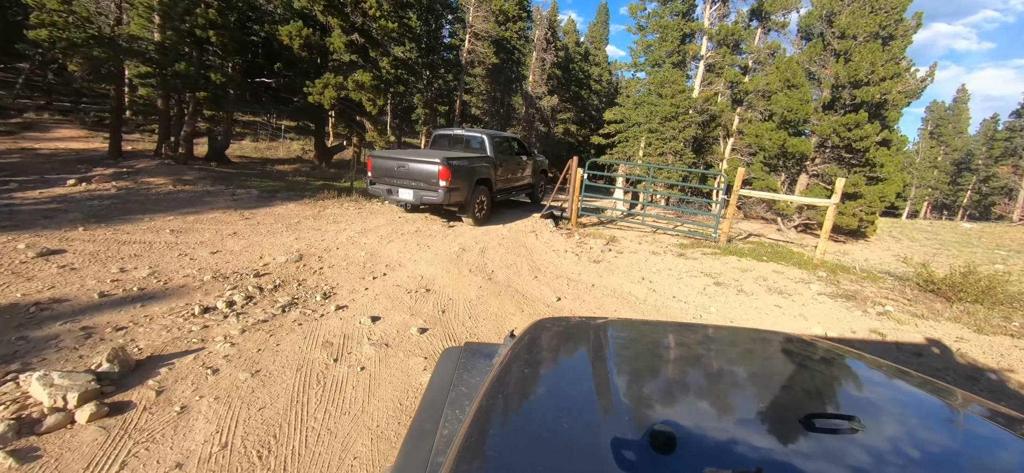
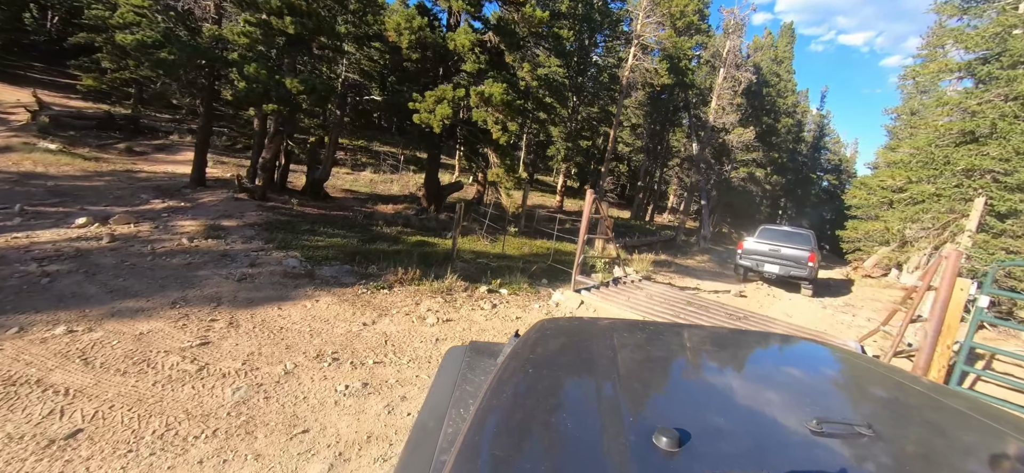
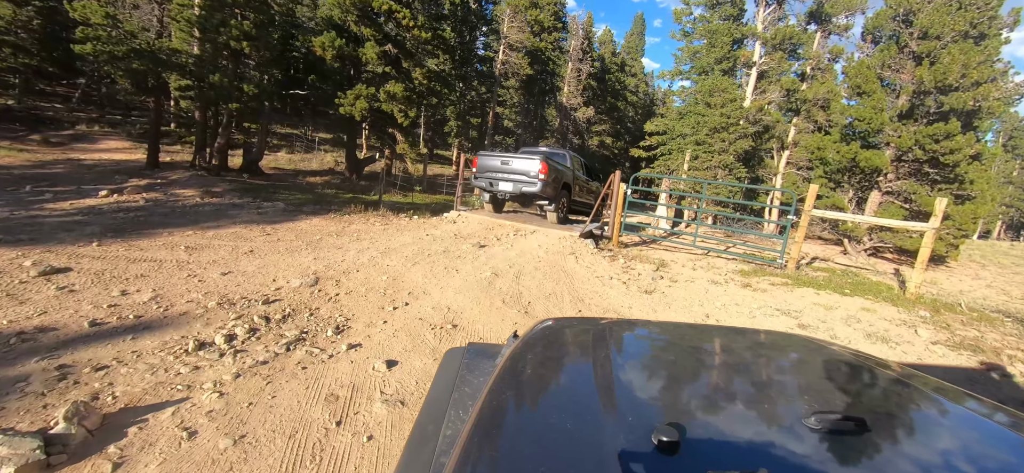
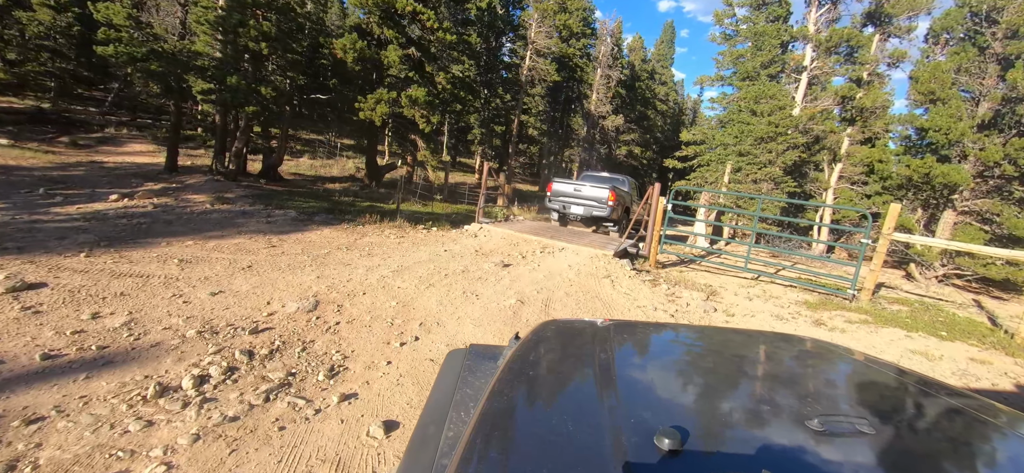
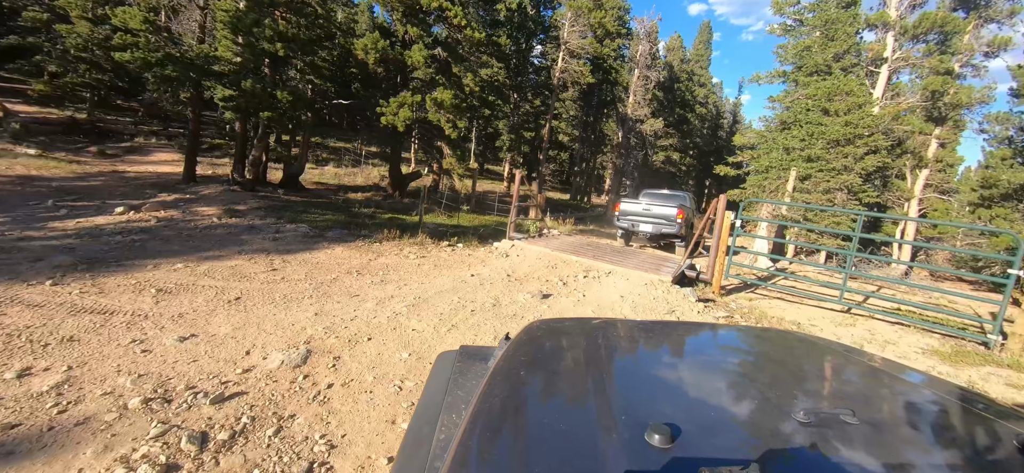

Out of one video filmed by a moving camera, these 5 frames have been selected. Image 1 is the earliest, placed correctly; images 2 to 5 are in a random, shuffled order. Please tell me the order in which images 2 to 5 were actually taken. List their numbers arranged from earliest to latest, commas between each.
3, 4, 5, 2
